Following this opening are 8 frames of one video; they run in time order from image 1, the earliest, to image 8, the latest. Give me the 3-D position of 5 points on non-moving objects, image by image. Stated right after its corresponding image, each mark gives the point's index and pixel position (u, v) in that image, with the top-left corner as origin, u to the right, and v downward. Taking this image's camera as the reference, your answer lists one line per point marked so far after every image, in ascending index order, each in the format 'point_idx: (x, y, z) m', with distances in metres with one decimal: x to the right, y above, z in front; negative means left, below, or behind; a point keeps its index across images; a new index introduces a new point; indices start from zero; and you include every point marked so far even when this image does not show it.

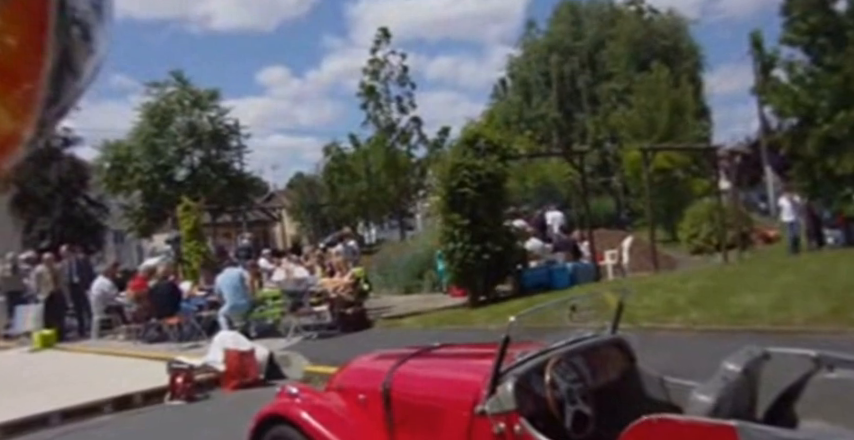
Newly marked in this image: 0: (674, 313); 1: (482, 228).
0: (+4.2, -1.6, +13.3) m
1: (+0.9, -0.1, +17.0) m
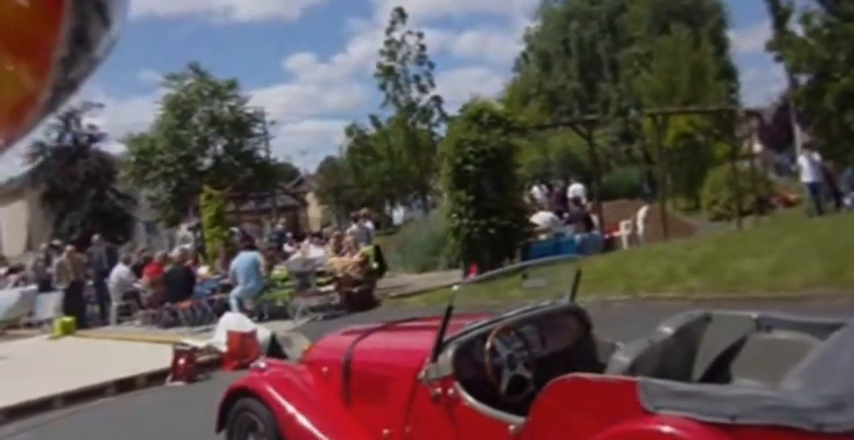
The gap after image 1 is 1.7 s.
0: (+4.2, -1.0, +13.3) m
1: (+1.0, +0.4, +17.1) m
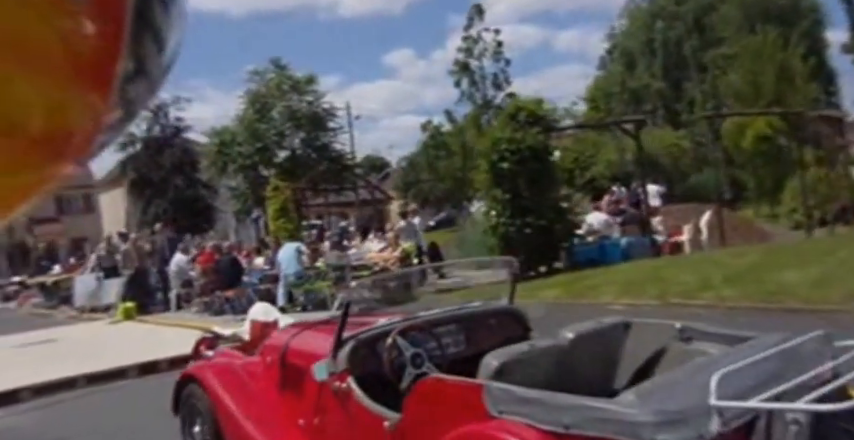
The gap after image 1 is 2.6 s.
0: (+4.6, -1.1, +12.8) m
1: (+2.0, +0.4, +17.0) m
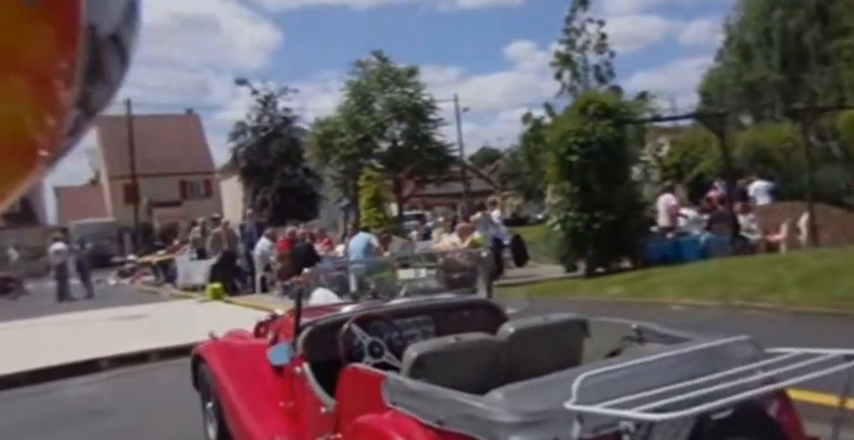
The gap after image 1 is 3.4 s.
0: (+5.4, -1.1, +12.1) m
1: (+3.5, +0.5, +16.7) m
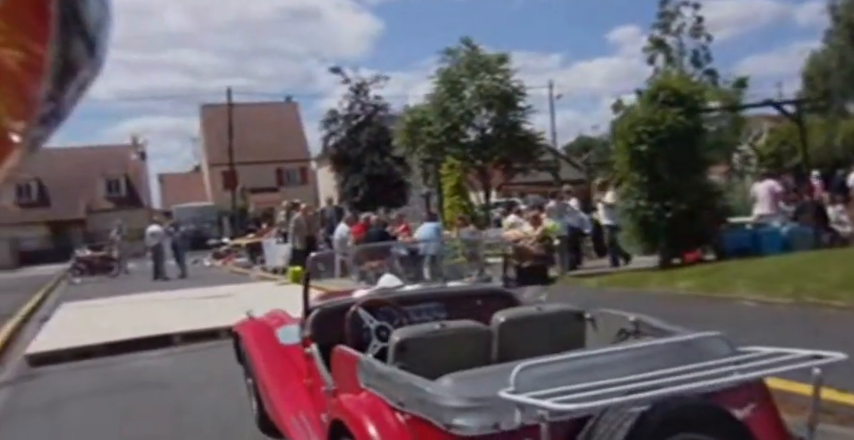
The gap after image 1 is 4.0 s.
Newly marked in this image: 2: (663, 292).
0: (+6.3, -1.0, +11.5) m
1: (+5.0, +0.7, +16.2) m
2: (+4.2, -1.3, +13.9) m
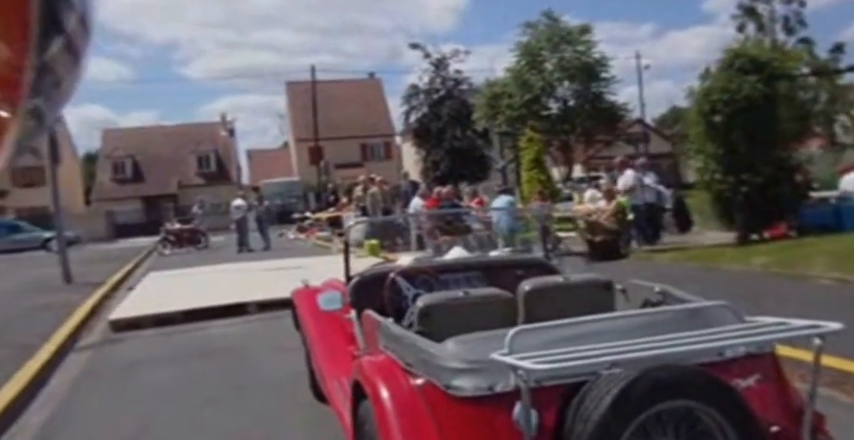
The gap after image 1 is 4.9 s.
0: (+7.2, -0.6, +10.9) m
1: (+6.4, +1.2, +15.7) m
2: (+5.4, -0.8, +13.6) m
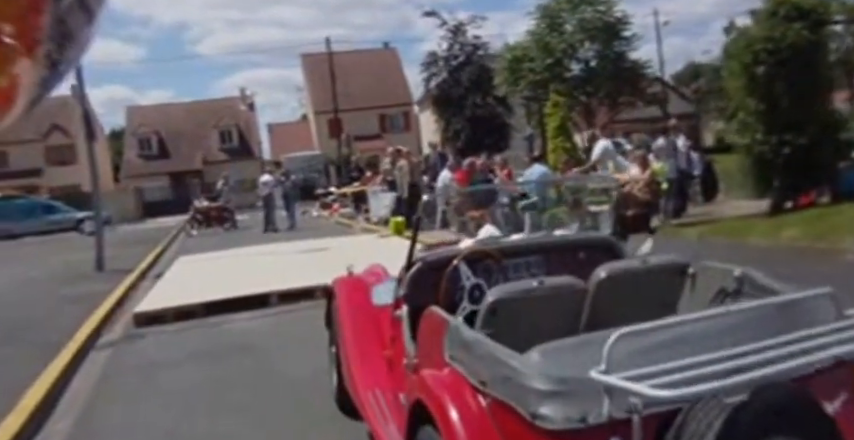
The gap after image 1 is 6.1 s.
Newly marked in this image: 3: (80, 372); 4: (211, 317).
0: (+7.7, -0.1, +10.5) m
1: (+7.0, +2.0, +15.2) m
2: (+6.0, -0.2, +13.2) m
3: (-4.3, -1.9, +10.1) m
4: (-3.4, -1.5, +12.8) m
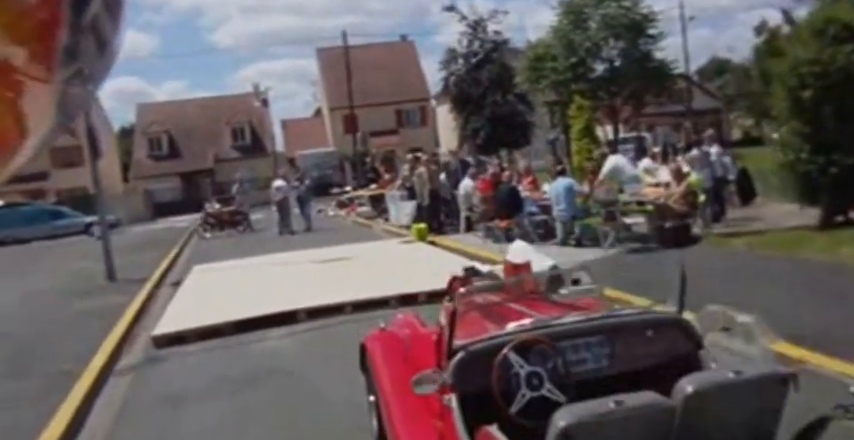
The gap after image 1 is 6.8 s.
0: (+8.0, -0.6, +9.6) m
1: (+7.4, +1.6, +14.3) m
2: (+6.4, -0.6, +12.4) m
3: (-4.0, -2.2, +9.4) m
4: (-3.0, -1.8, +12.1) m
